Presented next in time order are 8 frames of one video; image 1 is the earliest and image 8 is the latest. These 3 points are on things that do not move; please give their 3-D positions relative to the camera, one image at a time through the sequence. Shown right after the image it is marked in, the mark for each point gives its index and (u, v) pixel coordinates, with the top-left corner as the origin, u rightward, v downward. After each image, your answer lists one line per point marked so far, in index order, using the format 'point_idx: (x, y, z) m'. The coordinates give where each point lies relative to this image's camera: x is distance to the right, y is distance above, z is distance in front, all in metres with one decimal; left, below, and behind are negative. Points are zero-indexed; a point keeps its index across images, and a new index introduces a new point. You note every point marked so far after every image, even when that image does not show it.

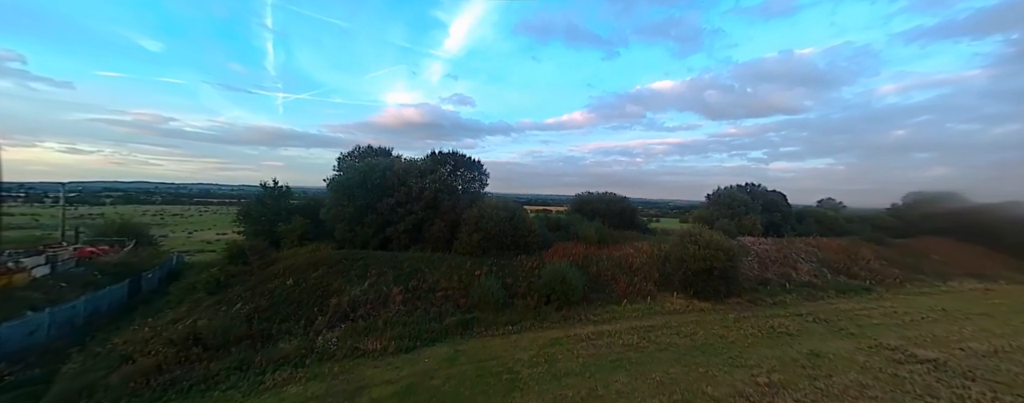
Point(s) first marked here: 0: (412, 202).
0: (-4.7, 0.0, +16.0) m
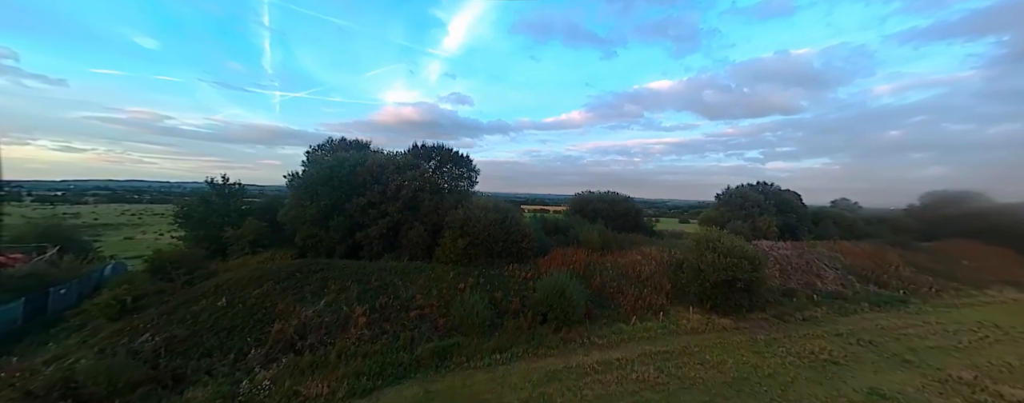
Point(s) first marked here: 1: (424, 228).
0: (-5.1, 0.0, +13.8) m
1: (-3.6, -1.1, +13.8) m
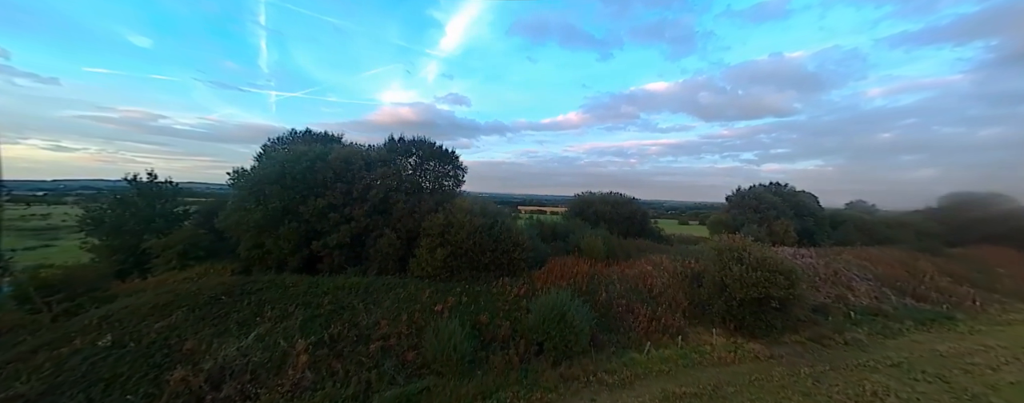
0: (-5.4, -0.1, +11.5) m
1: (-3.9, -1.2, +11.6) m
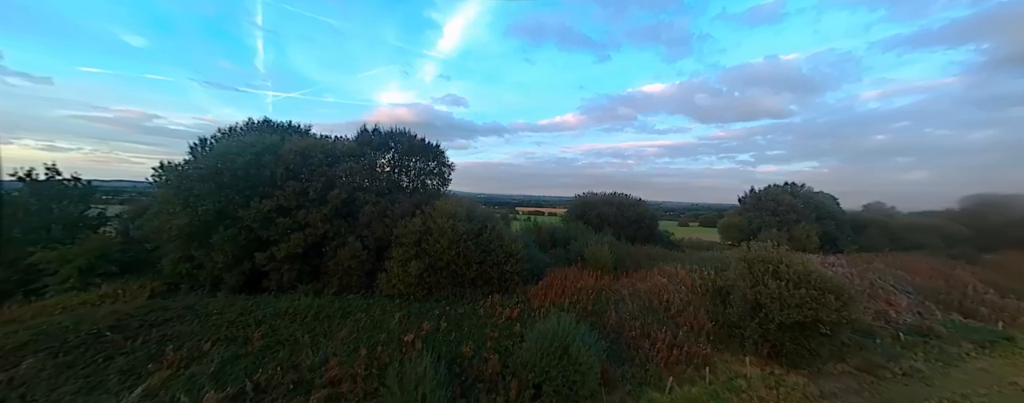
0: (-5.6, -0.1, +9.4) m
1: (-4.2, -1.2, +9.5) m
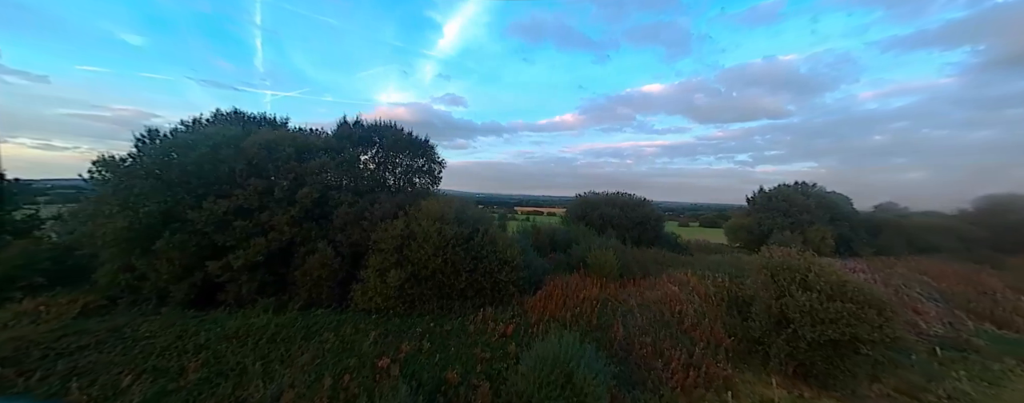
0: (-5.8, -0.2, +8.3) m
1: (-4.3, -1.2, +8.3) m
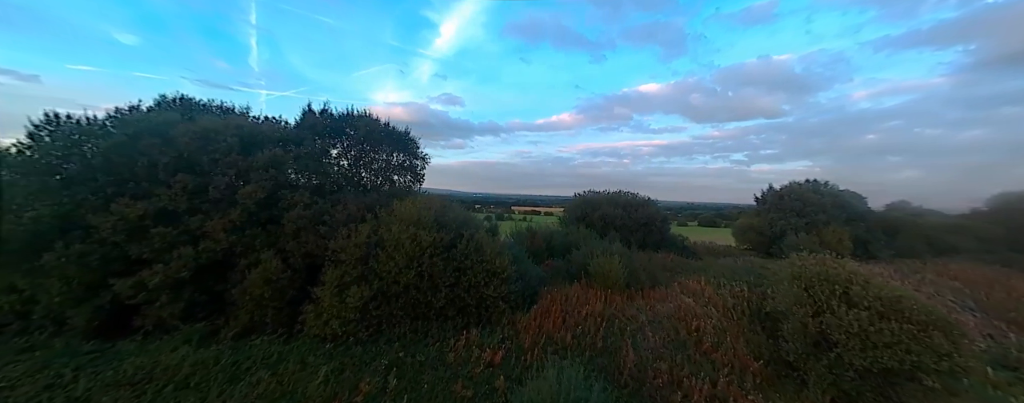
0: (-6.0, -0.2, +6.7) m
1: (-4.6, -1.3, +6.8) m
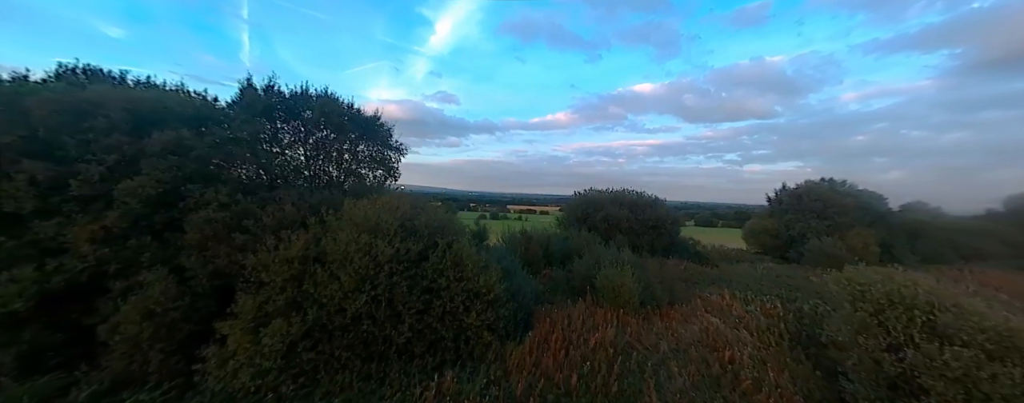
0: (-6.2, -0.2, +4.8) m
1: (-4.7, -1.2, +4.9) m
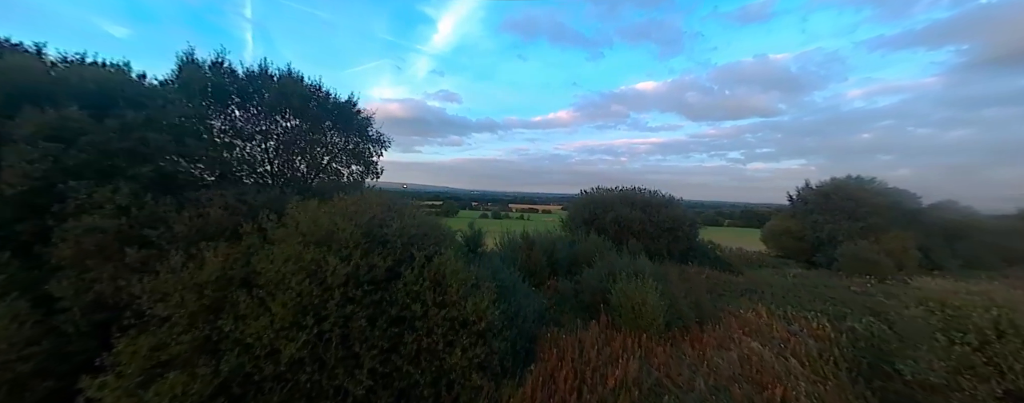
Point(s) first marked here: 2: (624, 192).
0: (-6.2, -0.2, +3.4) m
1: (-4.8, -1.3, +3.5) m
2: (+4.9, +0.4, +14.4) m
